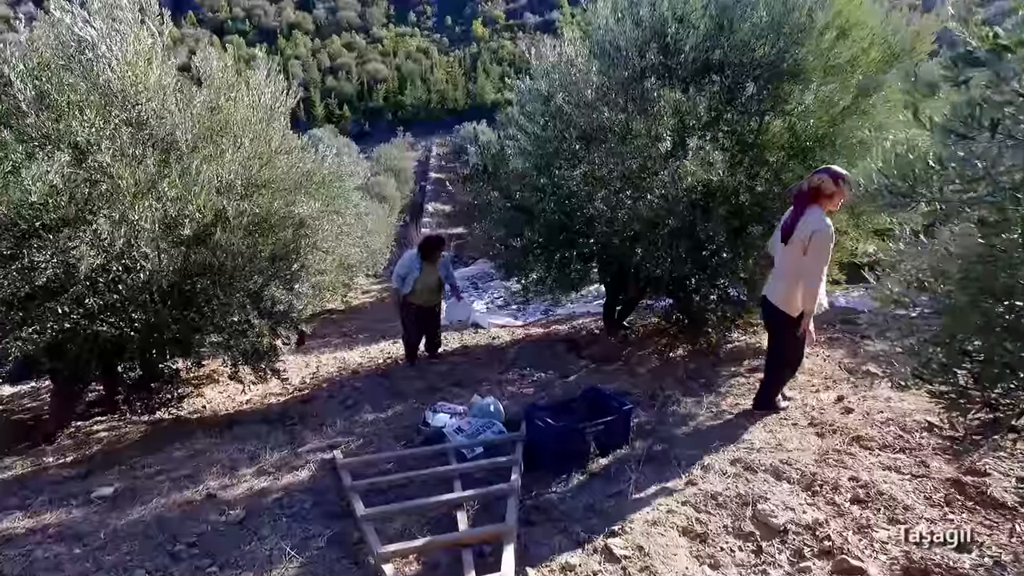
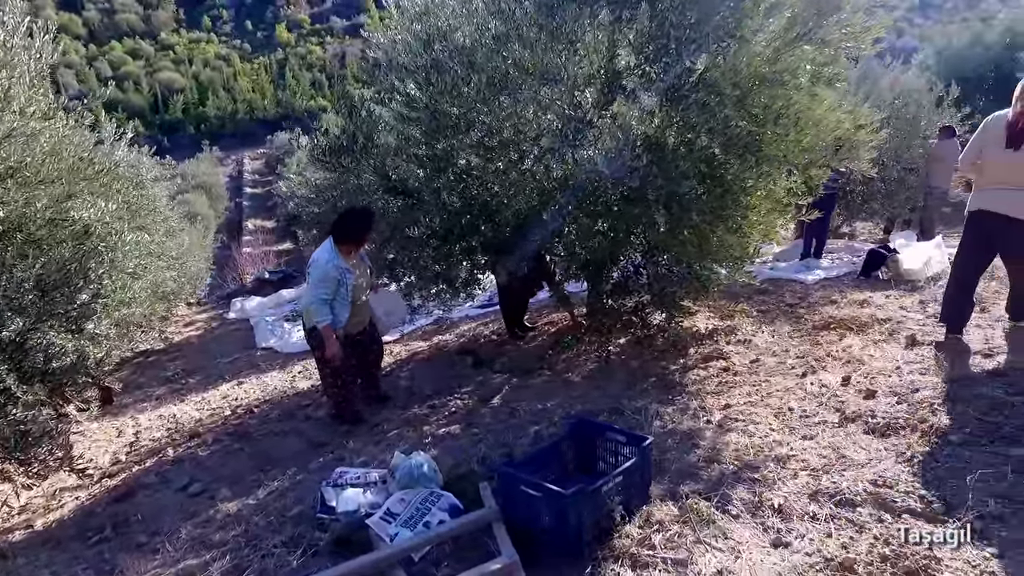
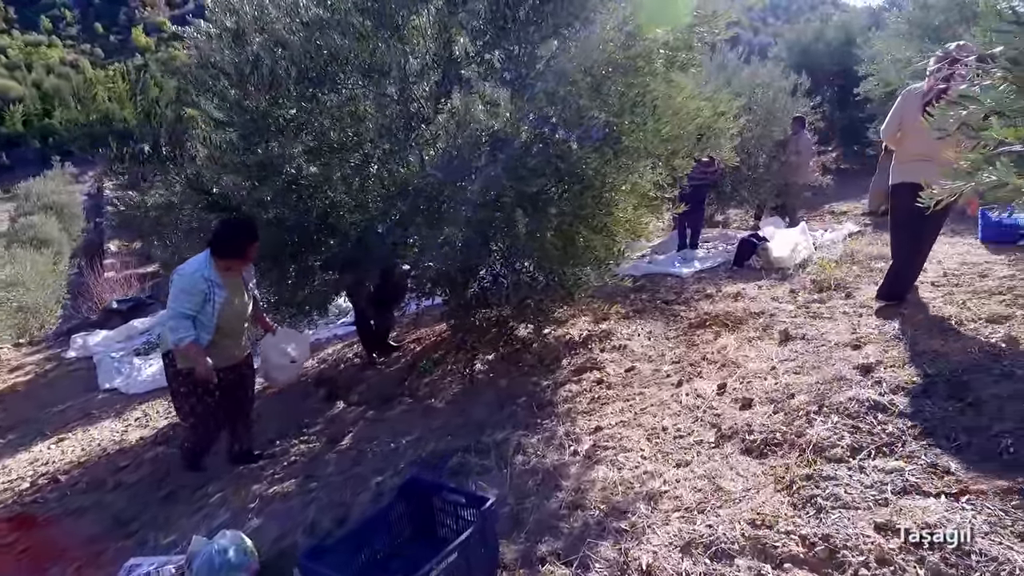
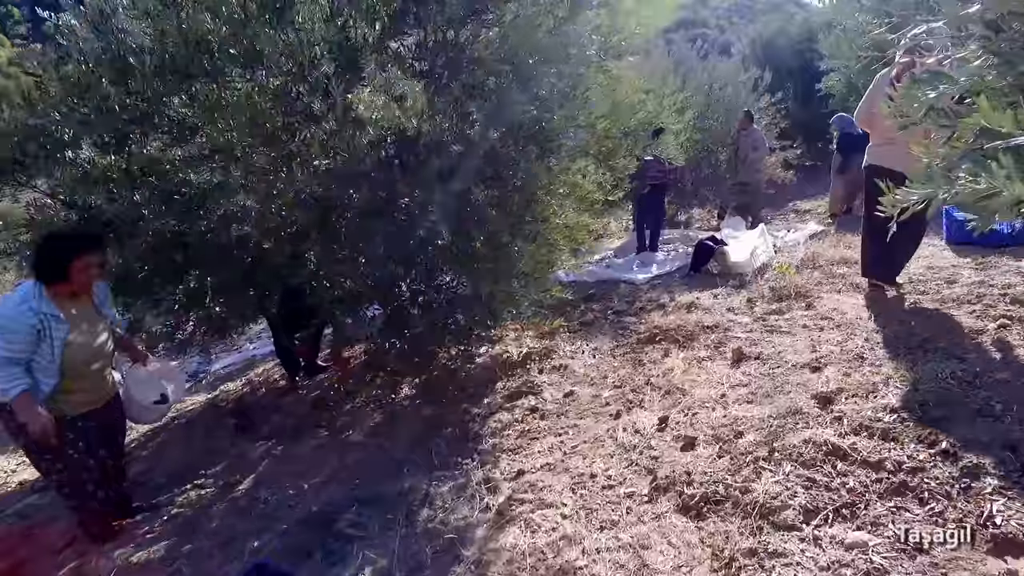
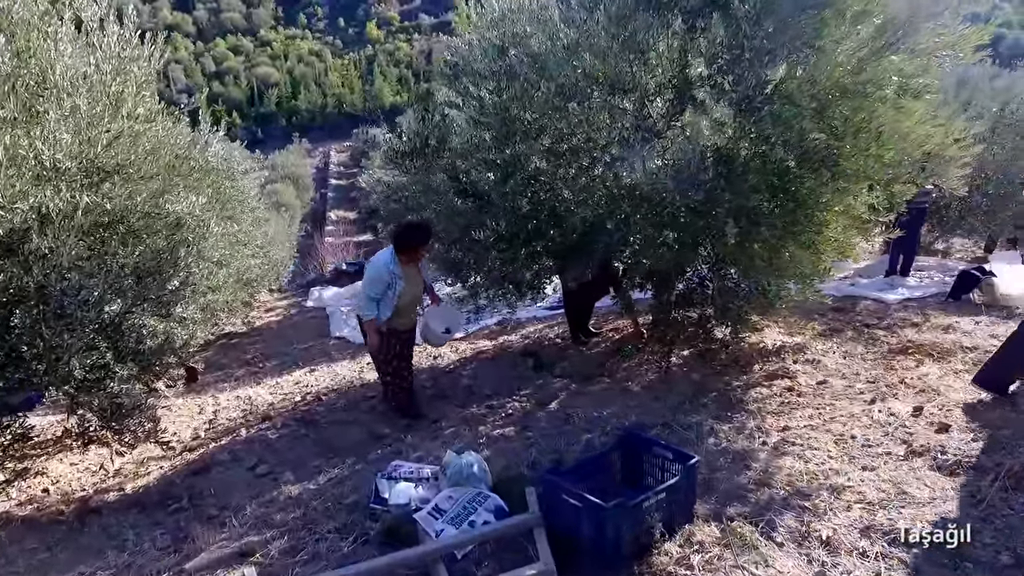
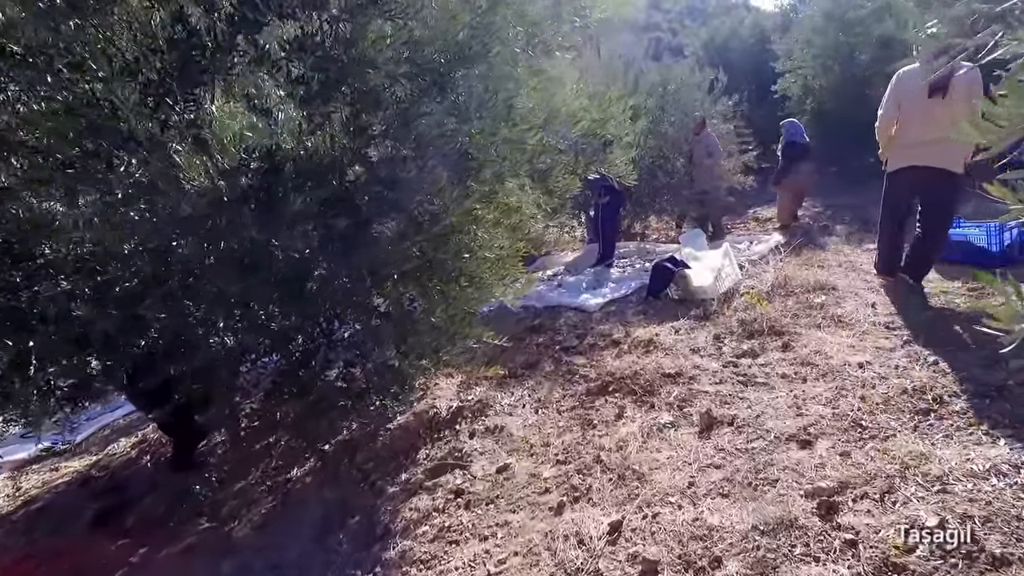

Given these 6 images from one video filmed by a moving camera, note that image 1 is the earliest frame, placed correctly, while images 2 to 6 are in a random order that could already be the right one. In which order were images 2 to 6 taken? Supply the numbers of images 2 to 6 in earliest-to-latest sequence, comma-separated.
5, 2, 3, 4, 6
